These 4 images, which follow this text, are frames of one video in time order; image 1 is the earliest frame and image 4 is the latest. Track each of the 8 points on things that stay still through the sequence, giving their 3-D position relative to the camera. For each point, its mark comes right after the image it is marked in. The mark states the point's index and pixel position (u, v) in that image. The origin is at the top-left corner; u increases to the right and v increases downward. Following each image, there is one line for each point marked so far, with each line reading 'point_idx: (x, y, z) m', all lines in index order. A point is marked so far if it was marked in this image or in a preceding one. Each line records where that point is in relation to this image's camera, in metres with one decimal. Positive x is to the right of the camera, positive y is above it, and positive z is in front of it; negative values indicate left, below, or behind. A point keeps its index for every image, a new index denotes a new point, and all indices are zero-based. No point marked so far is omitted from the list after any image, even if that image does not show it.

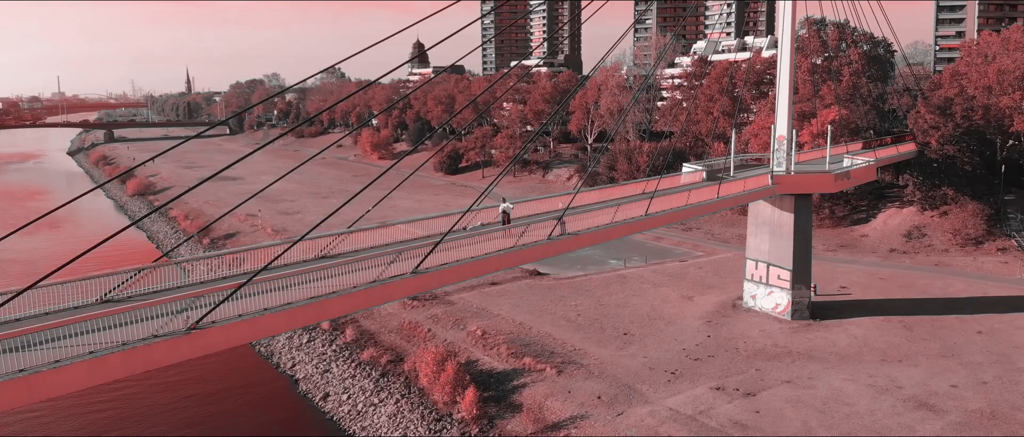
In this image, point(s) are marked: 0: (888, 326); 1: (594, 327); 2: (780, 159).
0: (+8.2, -2.3, +14.8) m
1: (+1.9, -2.6, +16.2) m
2: (+6.2, +1.4, +15.8) m
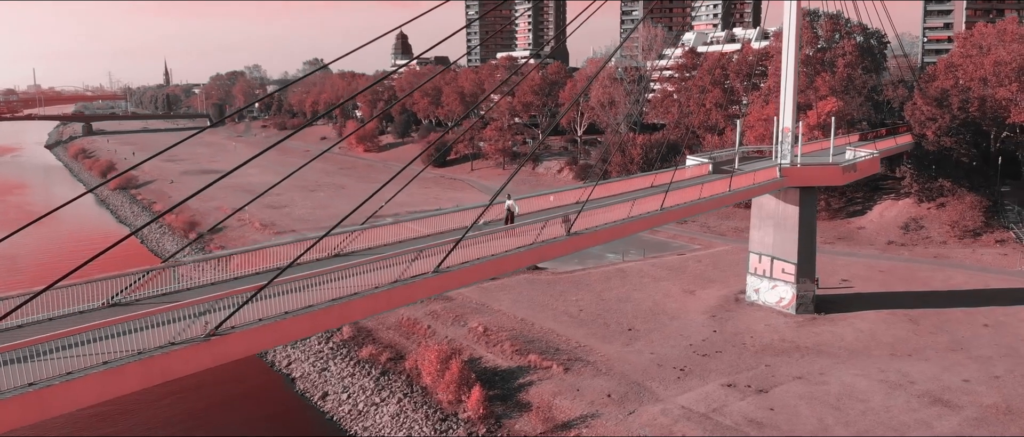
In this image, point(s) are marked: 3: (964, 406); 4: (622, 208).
0: (+8.2, -2.2, +14.7) m
1: (+2.0, -2.4, +15.9) m
2: (+6.3, +1.6, +15.7) m
3: (+6.9, -2.9, +10.4) m
4: (+1.8, +0.2, +10.5) m
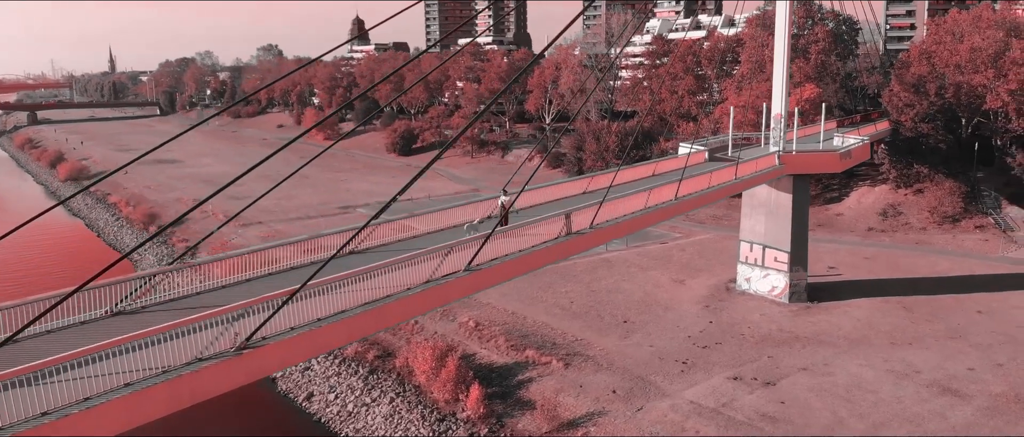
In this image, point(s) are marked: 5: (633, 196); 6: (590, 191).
0: (+8.1, -1.9, +14.7) m
1: (+1.8, -2.2, +15.6) m
2: (+6.0, +1.8, +15.5) m
3: (+7.0, -2.7, +10.3) m
4: (+1.9, +0.3, +10.1) m
5: (+1.7, +0.3, +9.9) m
6: (+1.6, +0.5, +13.1) m
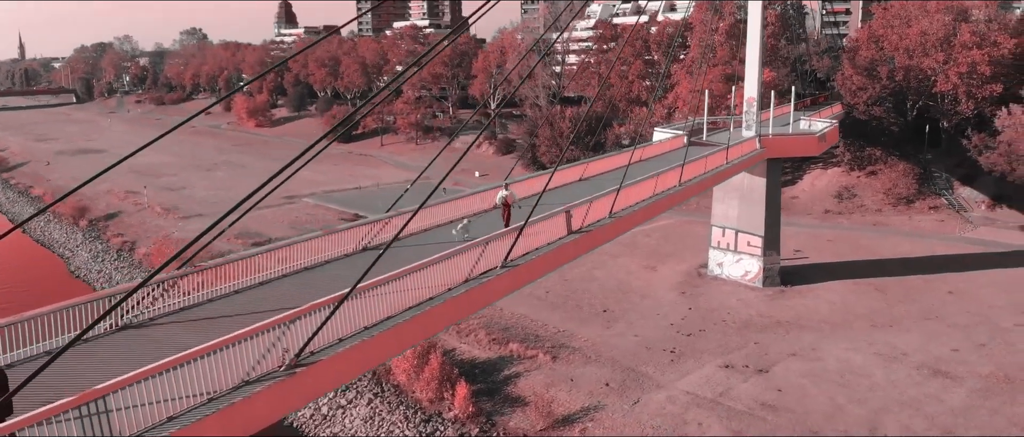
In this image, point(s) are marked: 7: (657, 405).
0: (+7.6, -1.6, +14.9) m
1: (+1.3, -1.9, +15.3) m
2: (+5.4, +2.2, +15.5) m
3: (+6.9, -2.4, +10.5) m
4: (+1.8, +0.4, +9.7) m
5: (+1.6, +0.5, +9.6) m
6: (+1.3, +0.8, +12.7) m
7: (+2.2, -2.9, +10.4) m
